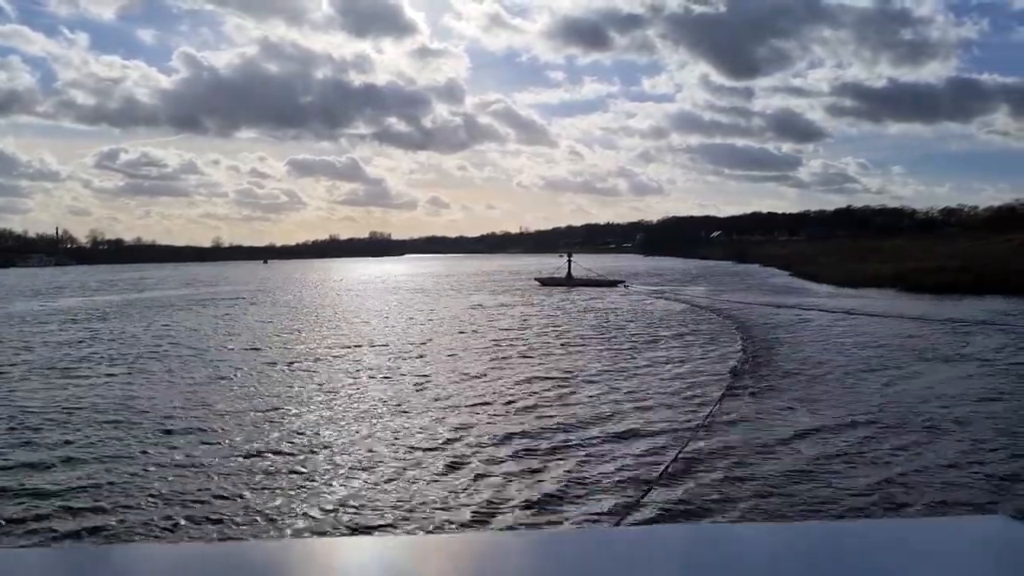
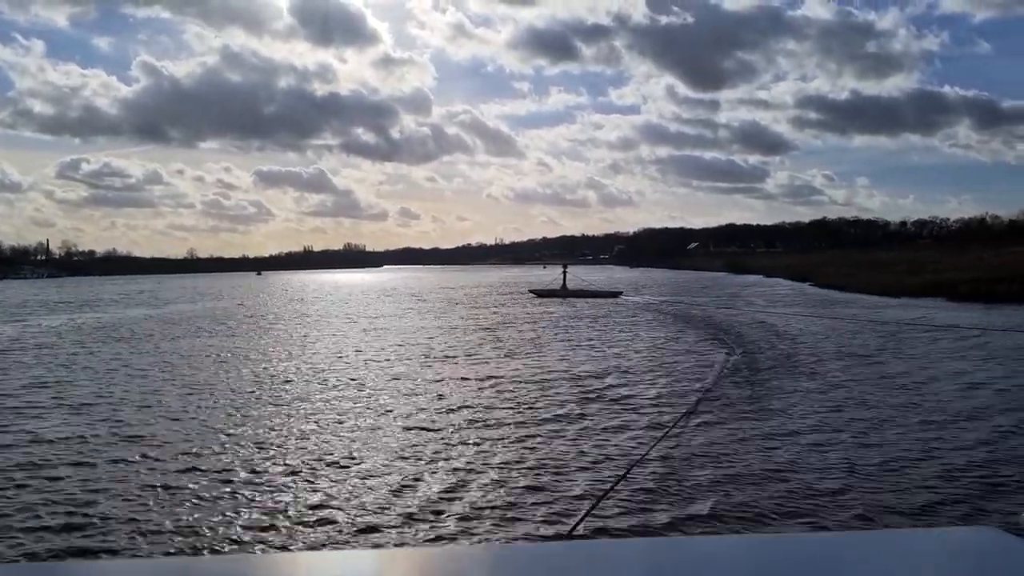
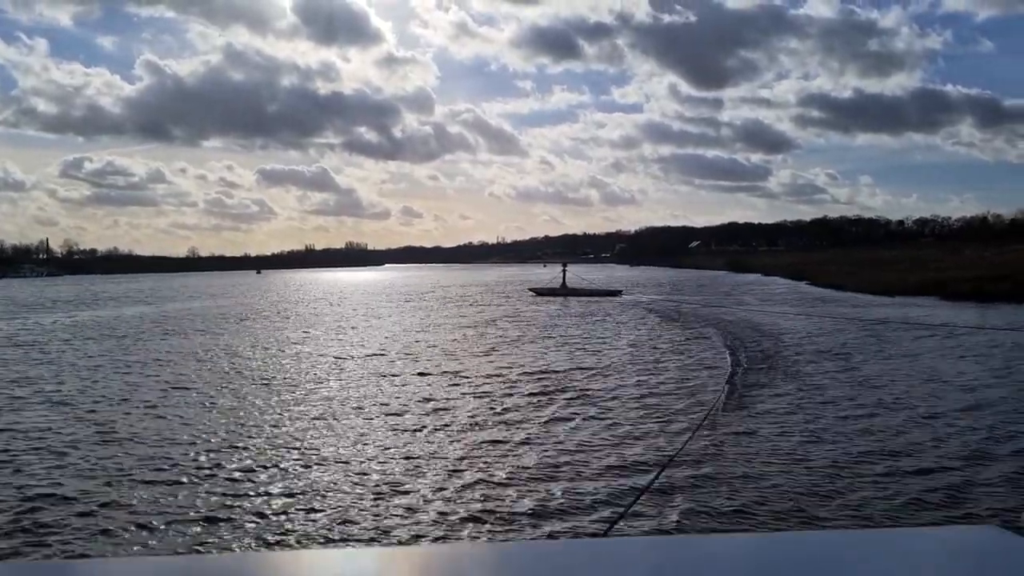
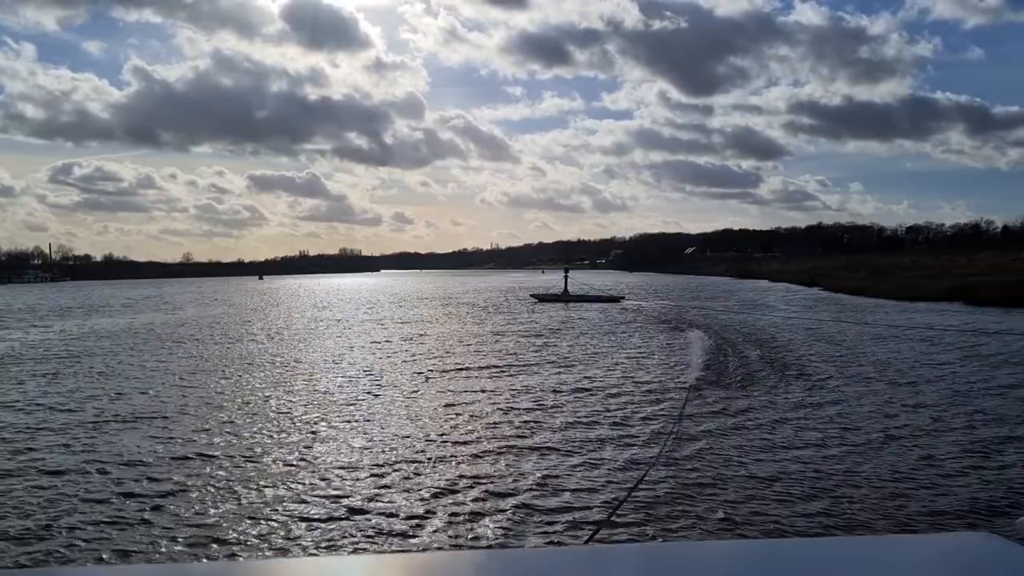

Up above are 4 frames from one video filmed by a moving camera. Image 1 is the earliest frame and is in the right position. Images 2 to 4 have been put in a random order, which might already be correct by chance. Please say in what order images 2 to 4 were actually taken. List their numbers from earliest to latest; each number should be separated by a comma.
3, 2, 4
